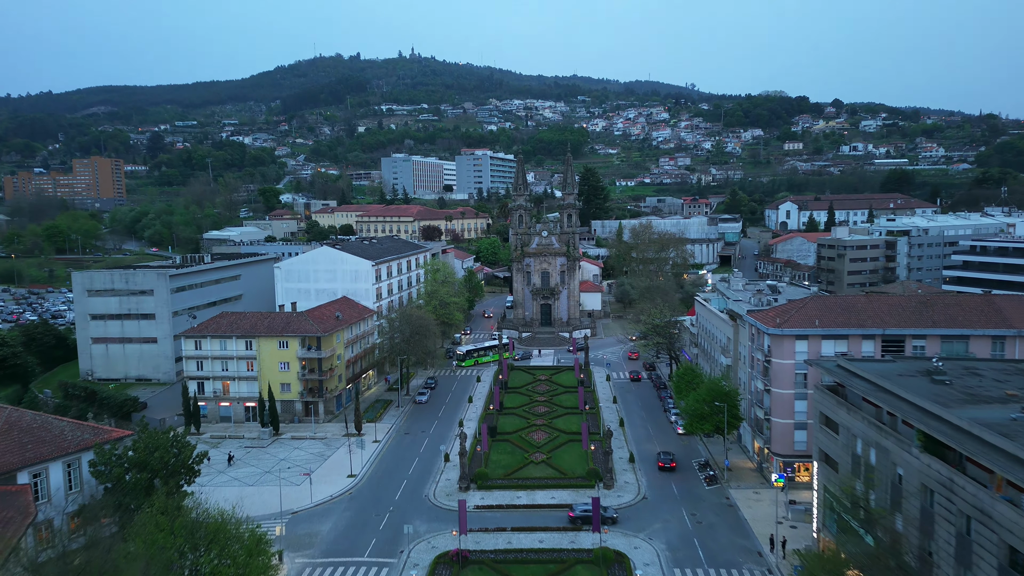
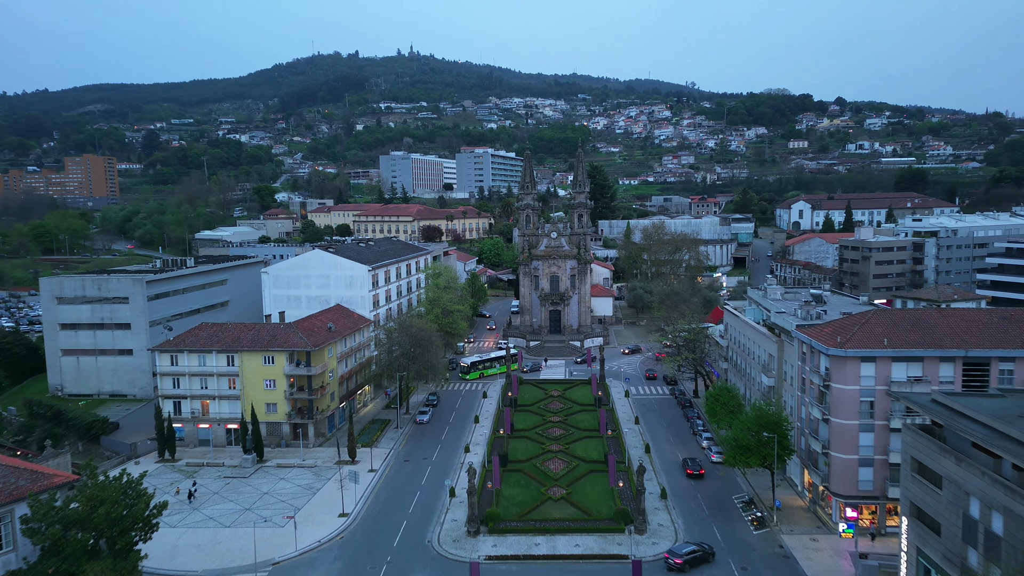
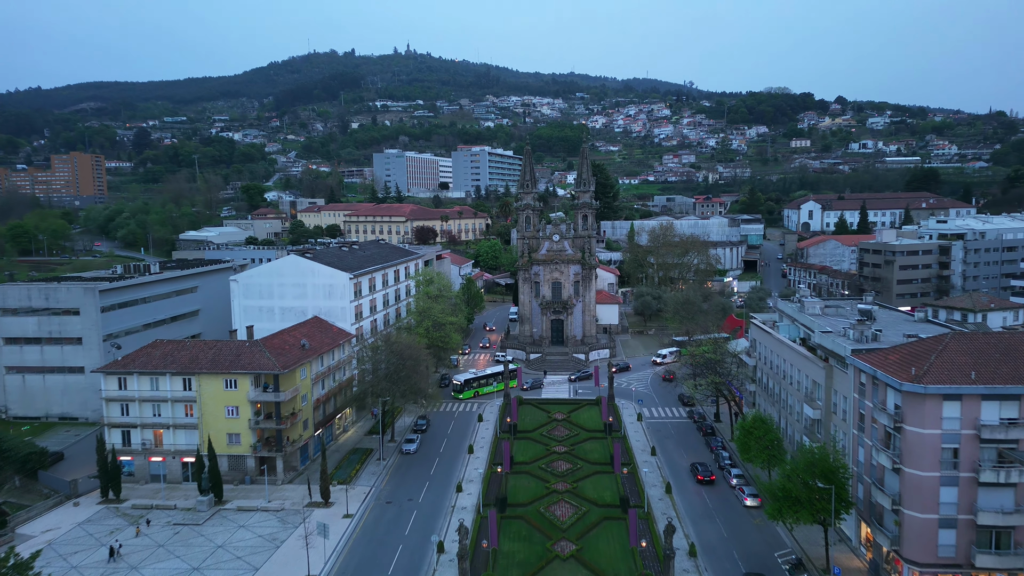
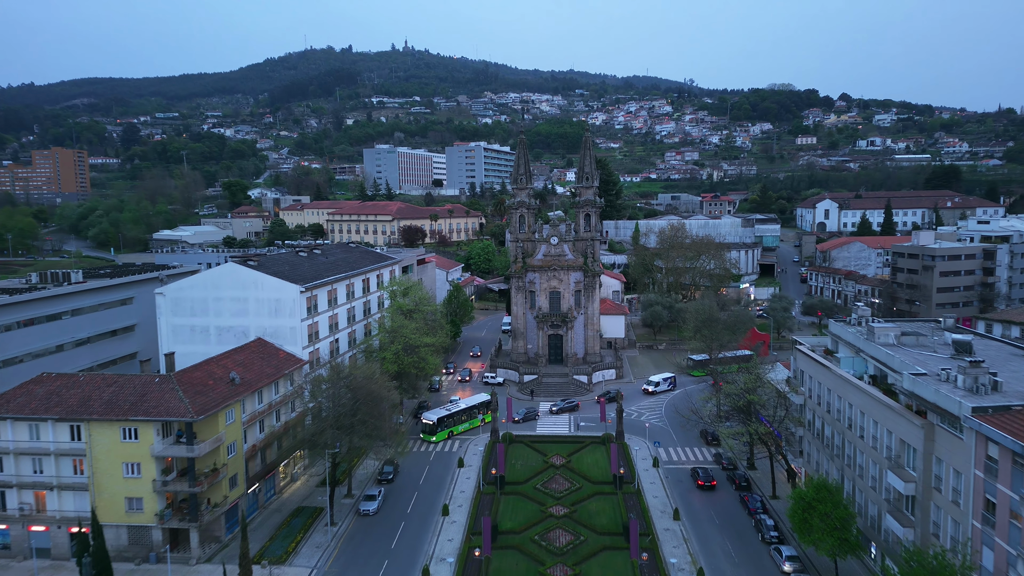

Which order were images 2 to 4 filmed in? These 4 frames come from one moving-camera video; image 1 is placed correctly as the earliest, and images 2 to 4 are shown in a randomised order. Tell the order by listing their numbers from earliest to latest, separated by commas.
2, 3, 4
